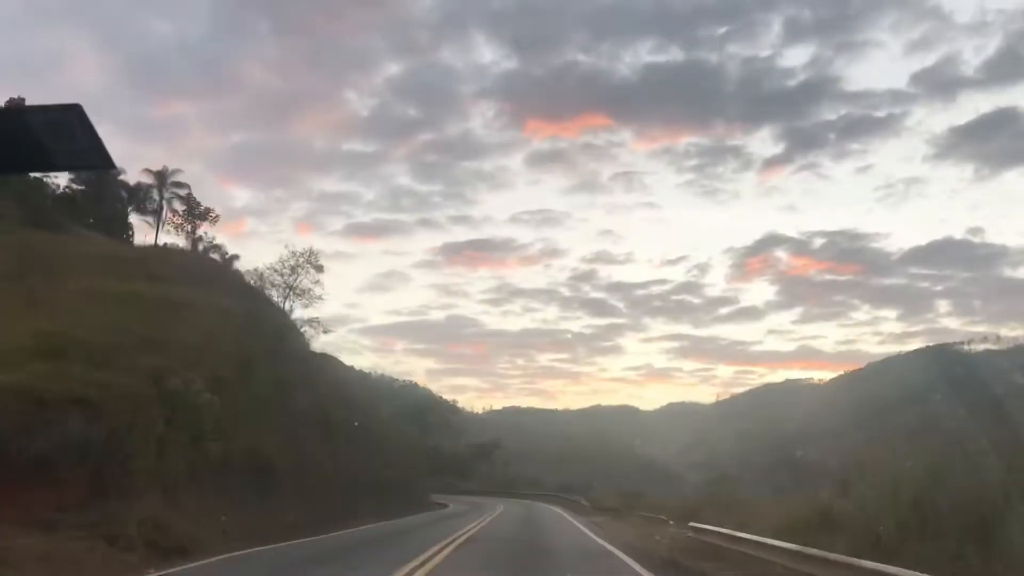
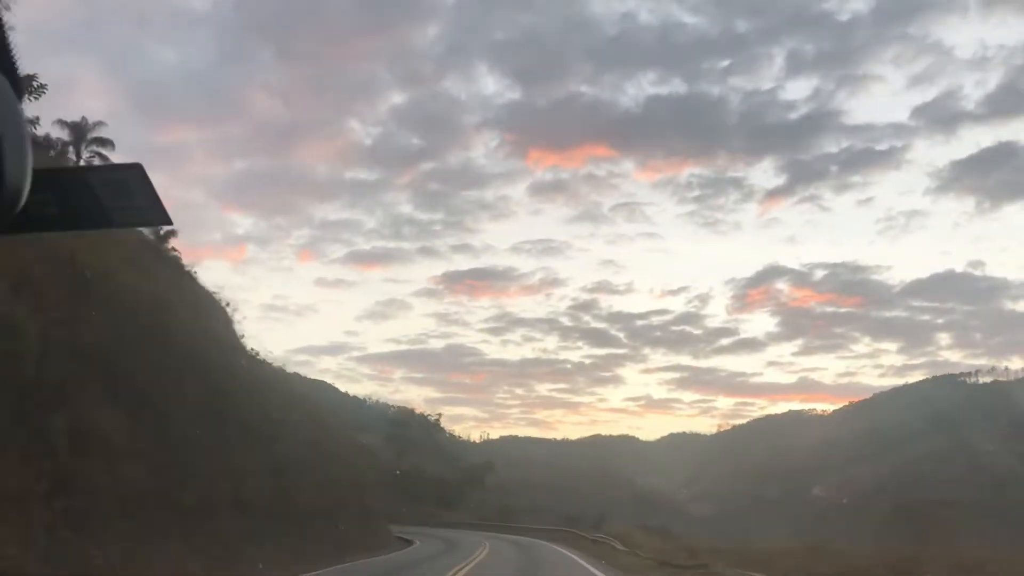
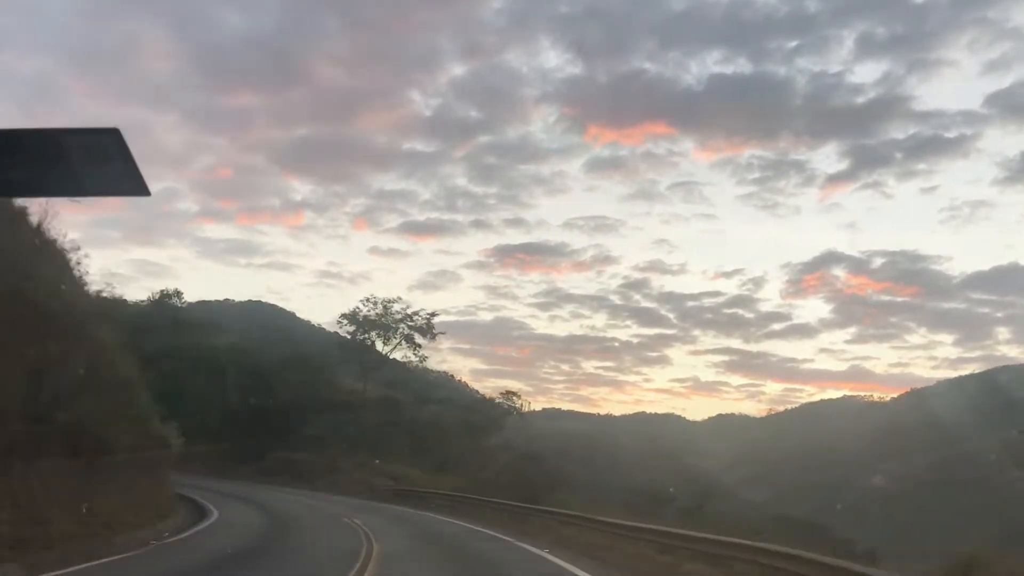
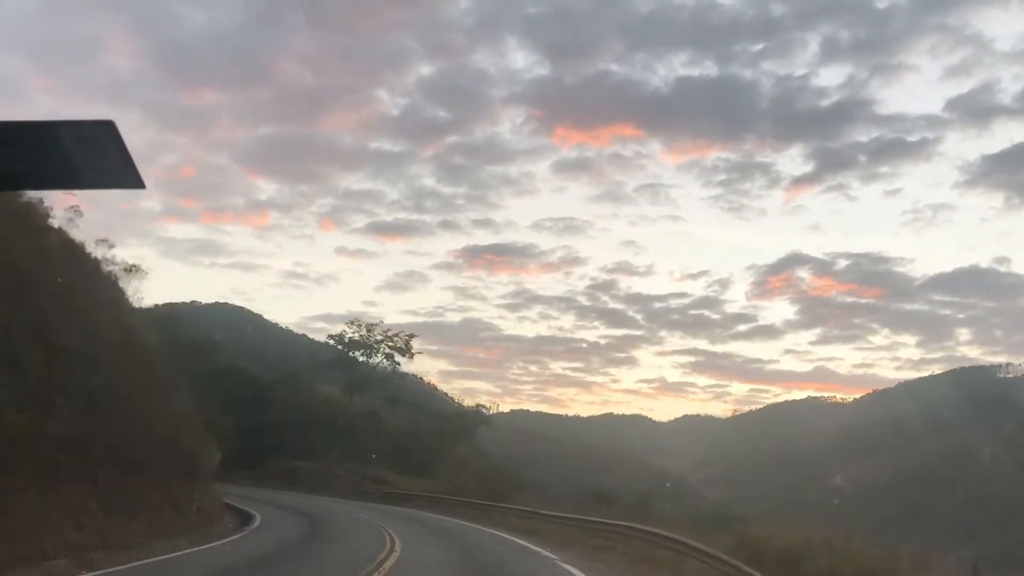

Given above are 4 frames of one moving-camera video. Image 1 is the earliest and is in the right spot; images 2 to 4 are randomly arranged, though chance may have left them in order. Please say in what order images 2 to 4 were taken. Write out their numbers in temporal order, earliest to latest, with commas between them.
2, 4, 3
